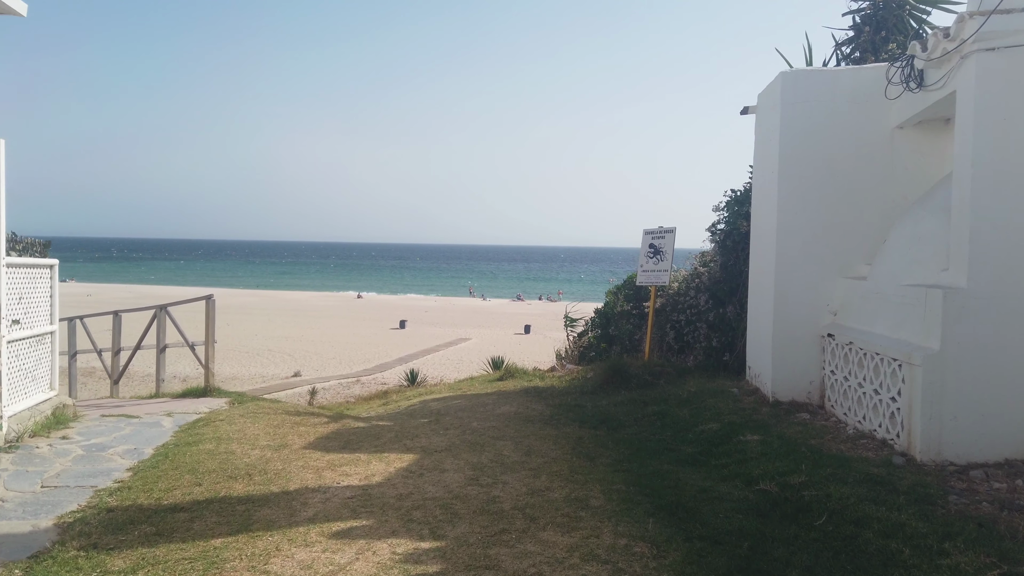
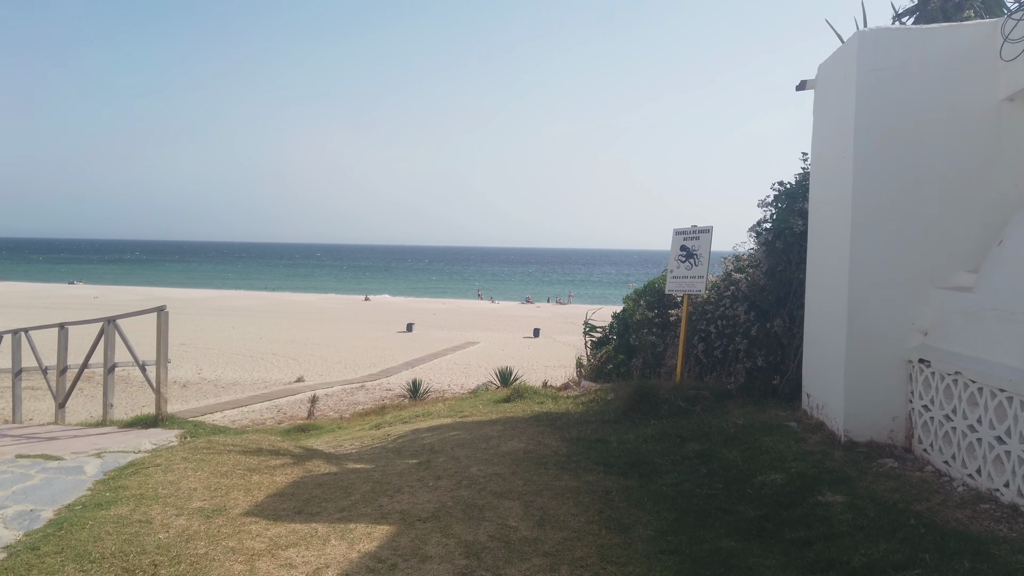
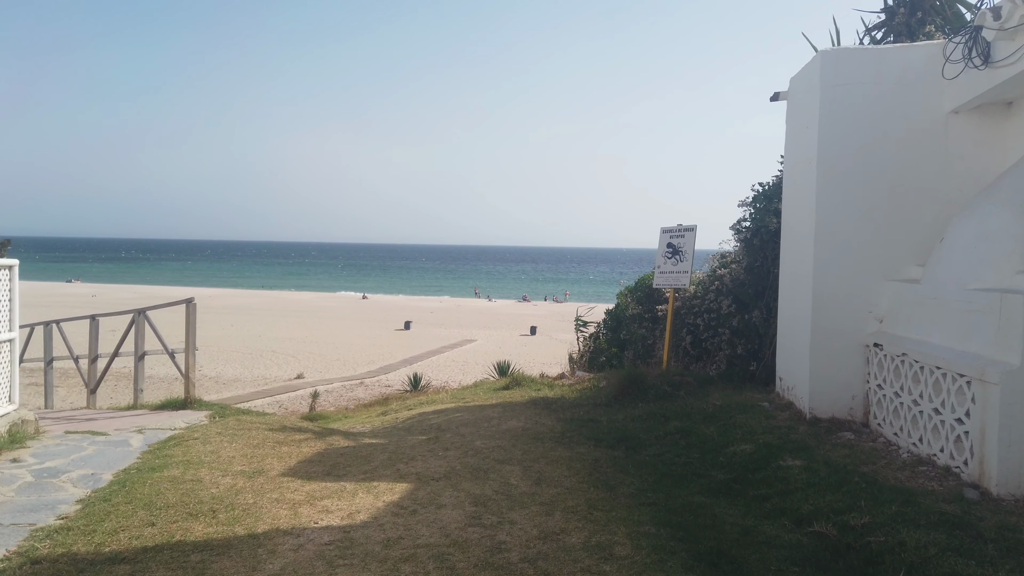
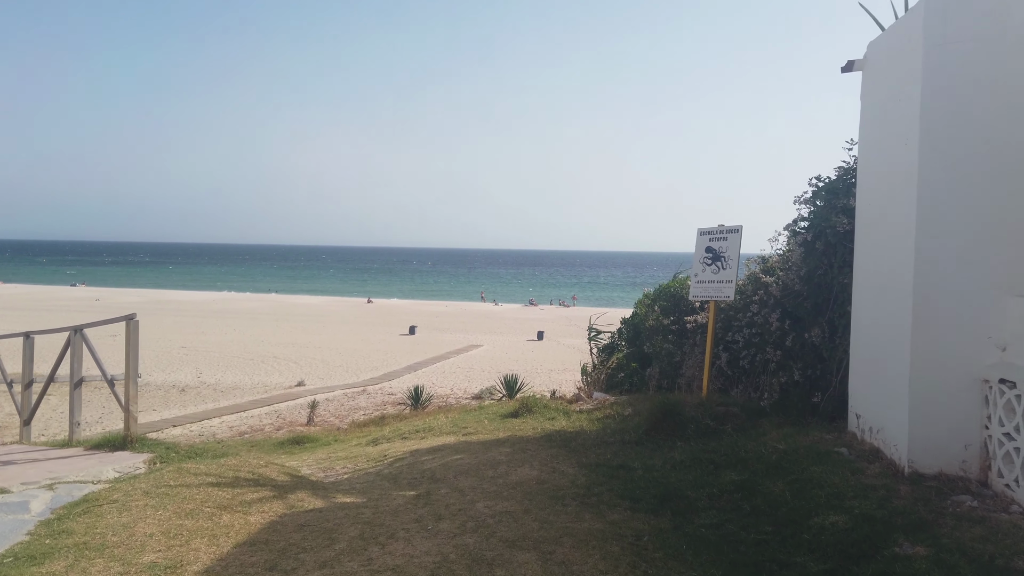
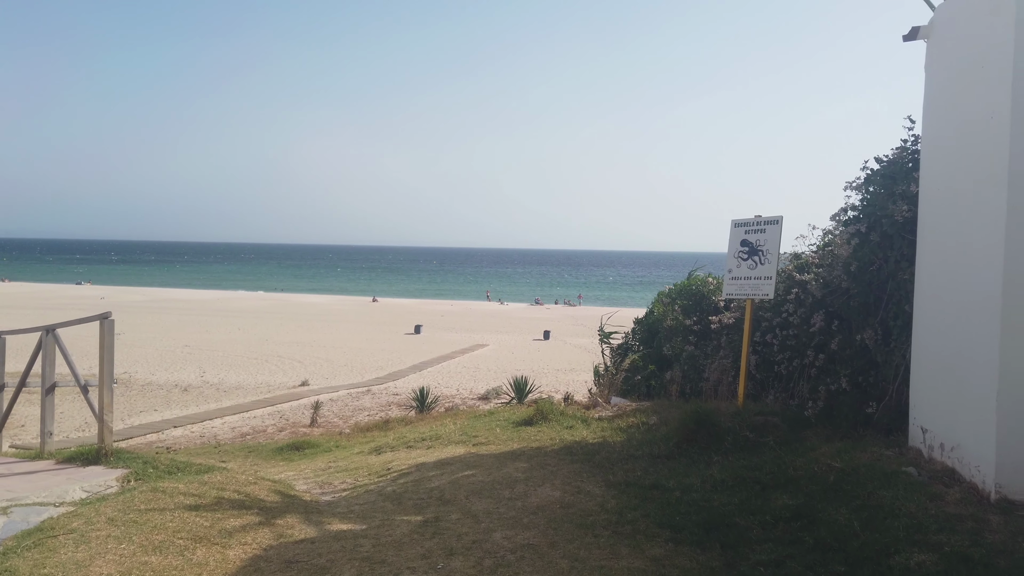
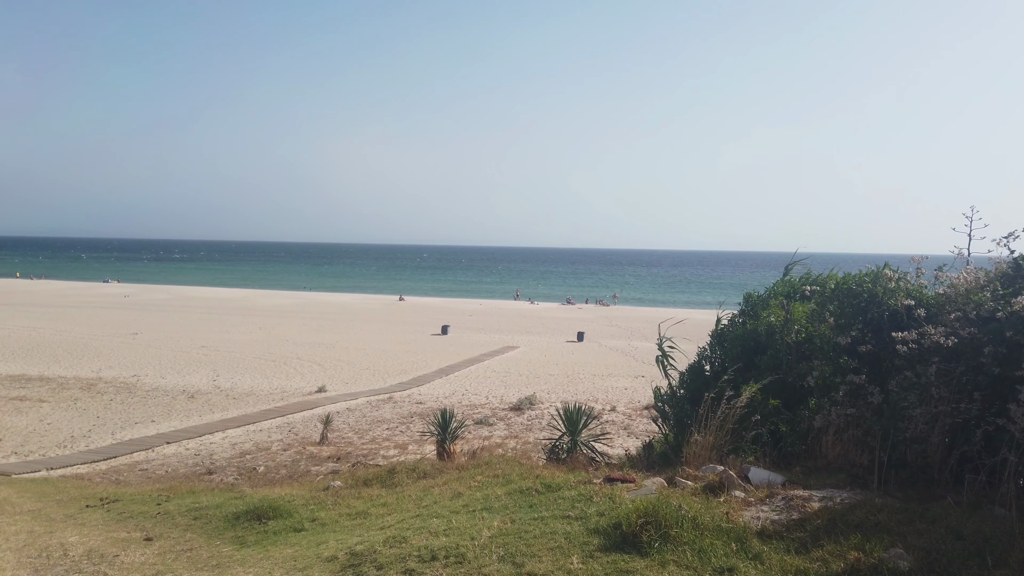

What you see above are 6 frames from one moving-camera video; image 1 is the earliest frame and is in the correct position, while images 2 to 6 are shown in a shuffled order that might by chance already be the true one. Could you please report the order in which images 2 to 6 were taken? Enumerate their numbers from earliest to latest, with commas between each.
3, 2, 4, 5, 6
